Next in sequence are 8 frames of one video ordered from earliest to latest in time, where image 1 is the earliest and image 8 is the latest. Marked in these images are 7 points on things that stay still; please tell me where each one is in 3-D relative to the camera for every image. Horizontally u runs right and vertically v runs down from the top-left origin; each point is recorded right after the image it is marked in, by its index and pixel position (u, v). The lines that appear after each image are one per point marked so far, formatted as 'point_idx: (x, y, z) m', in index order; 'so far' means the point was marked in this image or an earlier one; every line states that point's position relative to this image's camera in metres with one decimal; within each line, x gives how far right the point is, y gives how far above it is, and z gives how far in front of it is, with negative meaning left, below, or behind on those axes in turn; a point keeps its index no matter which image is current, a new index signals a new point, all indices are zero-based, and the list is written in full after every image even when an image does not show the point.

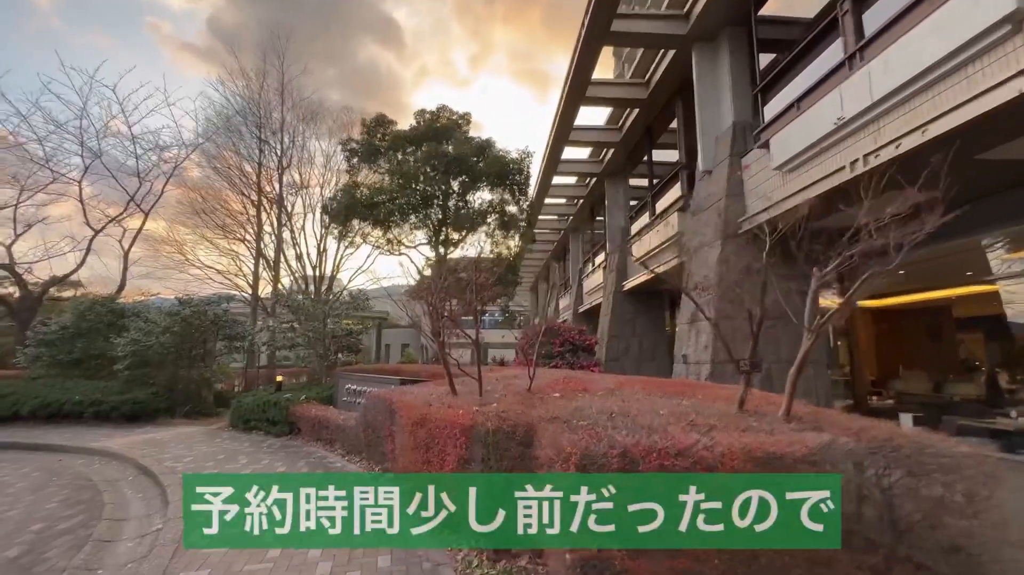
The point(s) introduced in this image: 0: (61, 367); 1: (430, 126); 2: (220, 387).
0: (-11.2, -2.0, +11.6) m
1: (-2.4, +5.2, +14.6) m
2: (-8.1, -2.8, +13.1) m
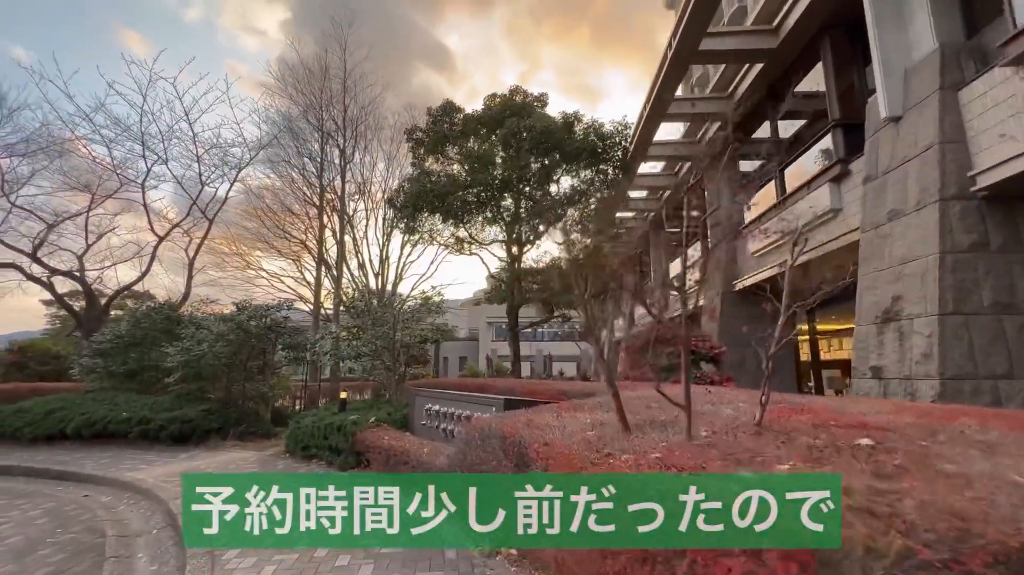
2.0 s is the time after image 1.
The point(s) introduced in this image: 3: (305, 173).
0: (-9.0, -2.1, +10.6) m
1: (-0.1, +5.2, +12.8) m
2: (-5.8, -2.9, +11.7) m
3: (-7.1, +3.9, +16.0) m
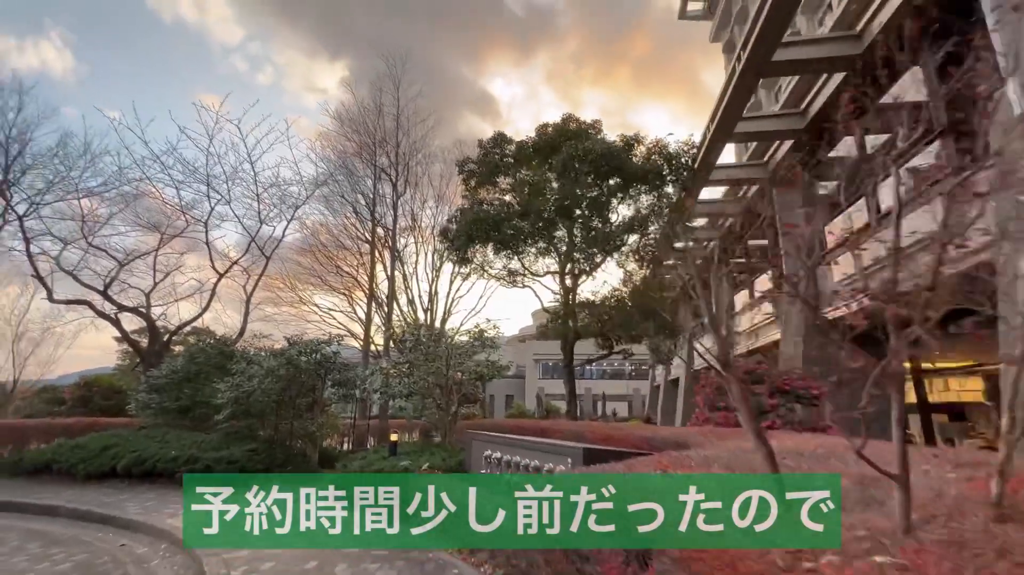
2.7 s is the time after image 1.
0: (-7.7, -2.9, +10.5) m
1: (+1.4, +4.3, +12.4) m
2: (-4.4, -3.7, +11.2) m
3: (-5.3, +2.7, +16.2) m
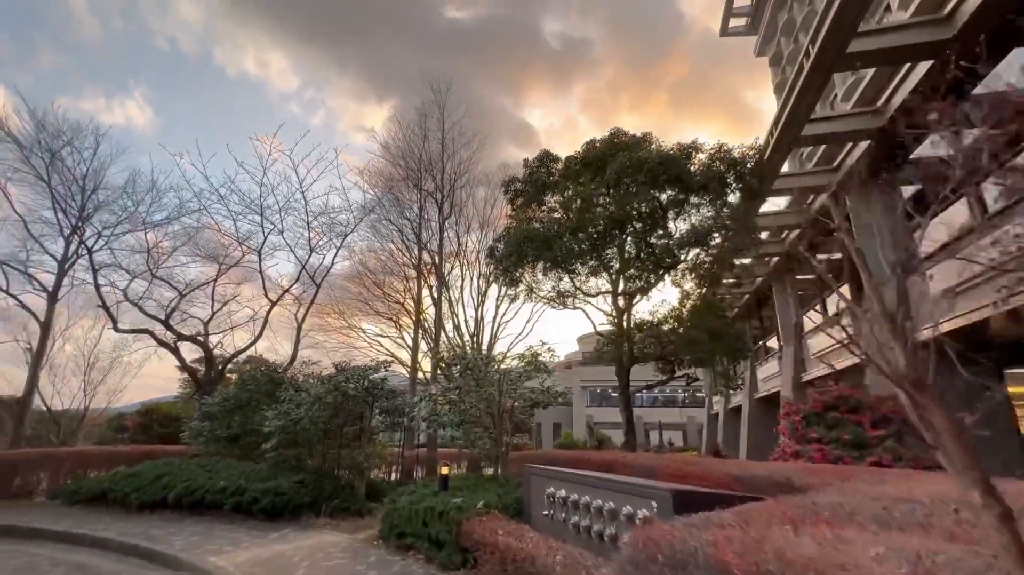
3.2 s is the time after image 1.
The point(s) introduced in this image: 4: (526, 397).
0: (-6.5, -3.5, +10.4) m
1: (+2.6, +3.8, +11.8) m
2: (-3.1, -4.3, +10.8) m
3: (-3.7, +1.8, +16.1) m
4: (+0.3, -2.1, +8.9) m
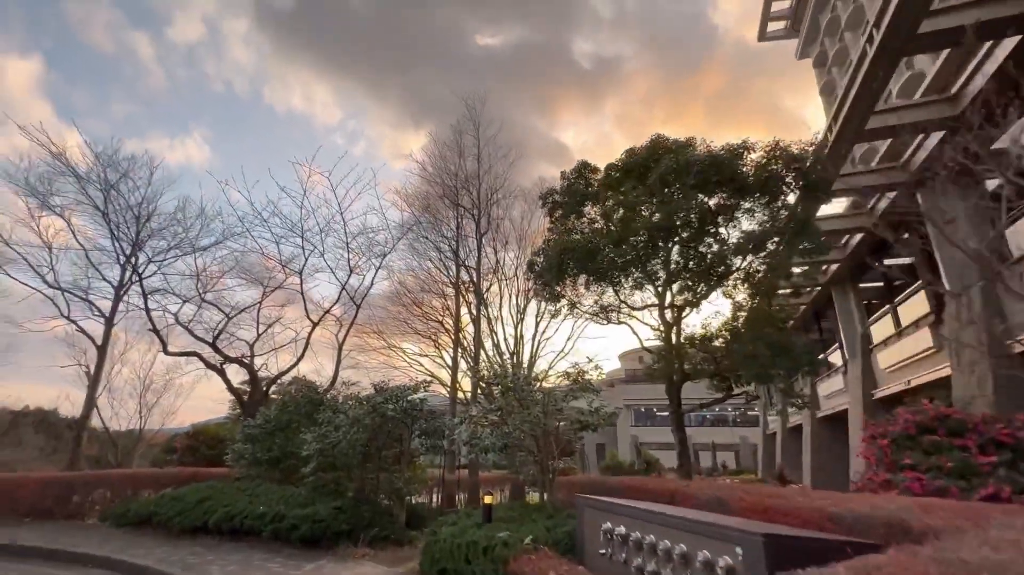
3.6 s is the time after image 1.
0: (-5.5, -3.9, +10.3) m
1: (+3.5, +3.5, +11.3) m
2: (-2.1, -4.7, +10.3) m
3: (-2.4, +1.2, +16.0) m
4: (+1.1, -2.3, +8.3) m
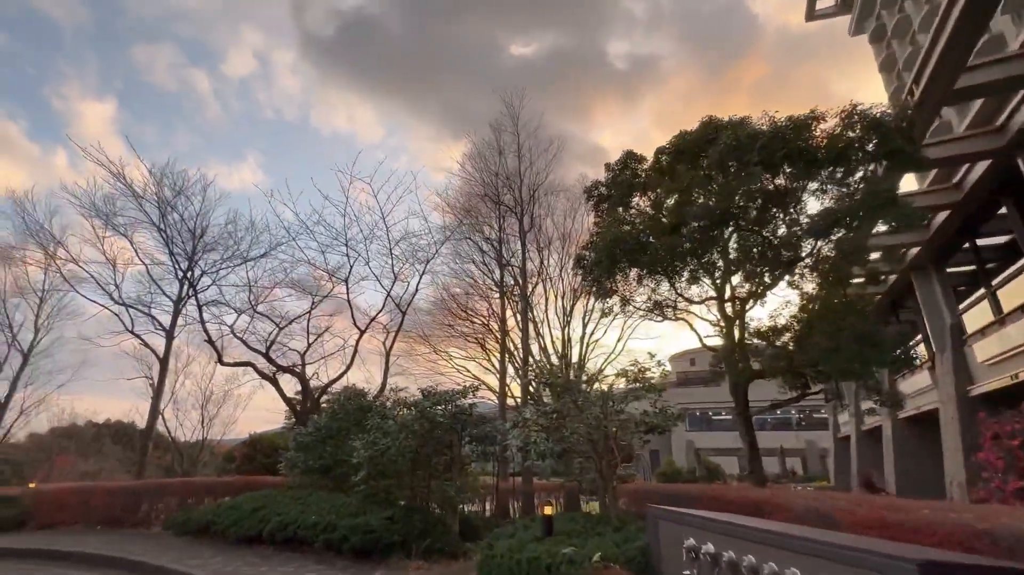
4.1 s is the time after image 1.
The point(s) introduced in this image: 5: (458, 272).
0: (-4.3, -4.1, +10.2) m
1: (+4.4, +3.7, +10.5) m
2: (-0.9, -4.7, +9.9) m
3: (-0.9, +1.1, +15.7) m
4: (+2.0, -2.2, +7.6) m
5: (-1.9, +0.5, +16.3) m
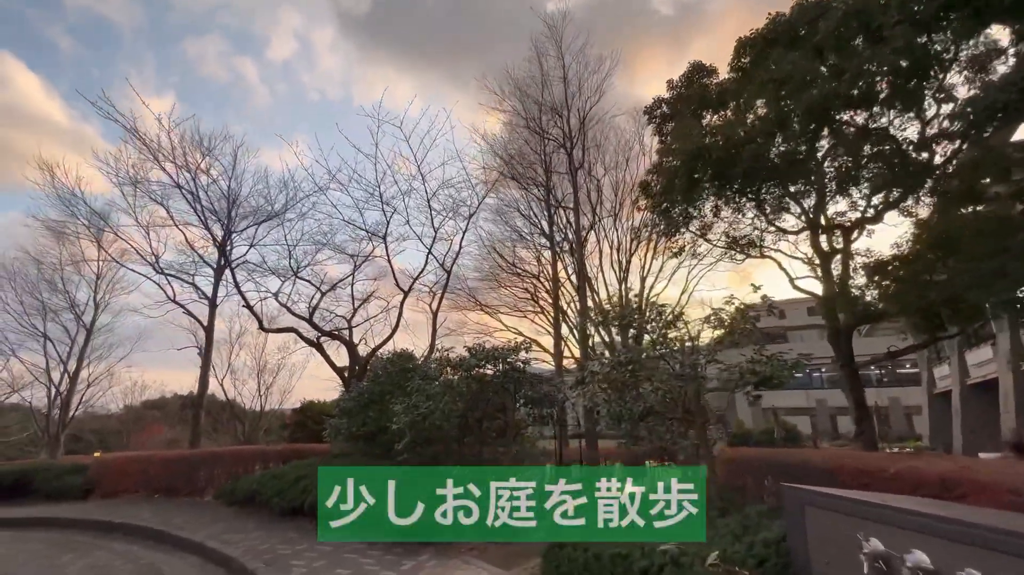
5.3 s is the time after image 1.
0: (-3.1, -3.1, +9.4) m
1: (+5.2, +5.0, +8.3) m
2: (+0.3, -3.6, +8.8) m
3: (+0.6, +2.6, +14.1) m
4: (+2.8, -1.1, +6.1) m
5: (-0.3, +2.1, +14.9) m
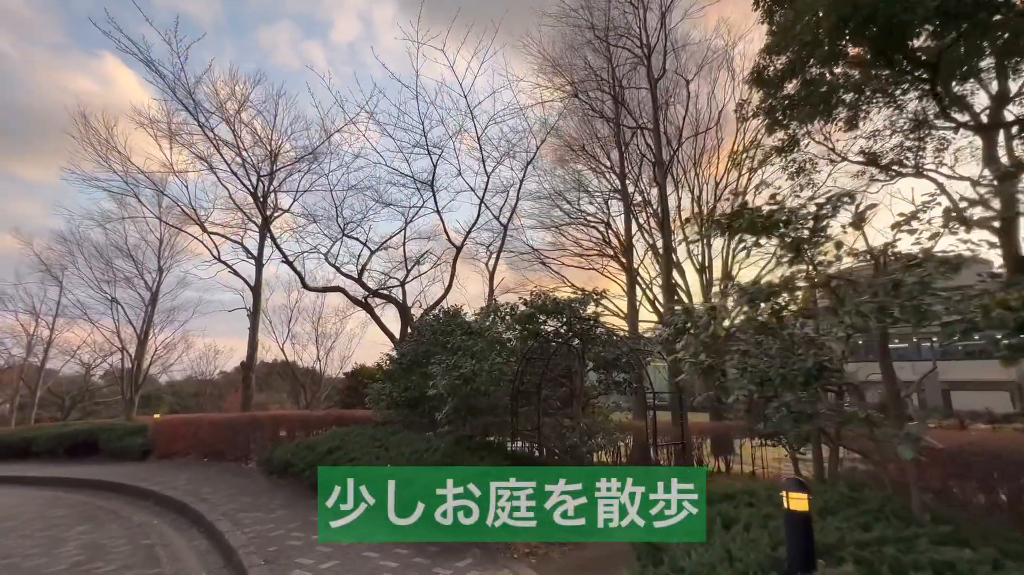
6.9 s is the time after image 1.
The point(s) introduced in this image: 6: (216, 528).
0: (-2.0, -2.1, +8.1) m
1: (+5.9, +6.0, +5.4) m
2: (+1.4, -2.6, +7.1) m
3: (+2.2, +3.9, +12.0) m
4: (+3.4, -0.3, +3.9) m
5: (+1.5, +3.4, +12.9) m
6: (-3.5, -2.9, +5.6) m
